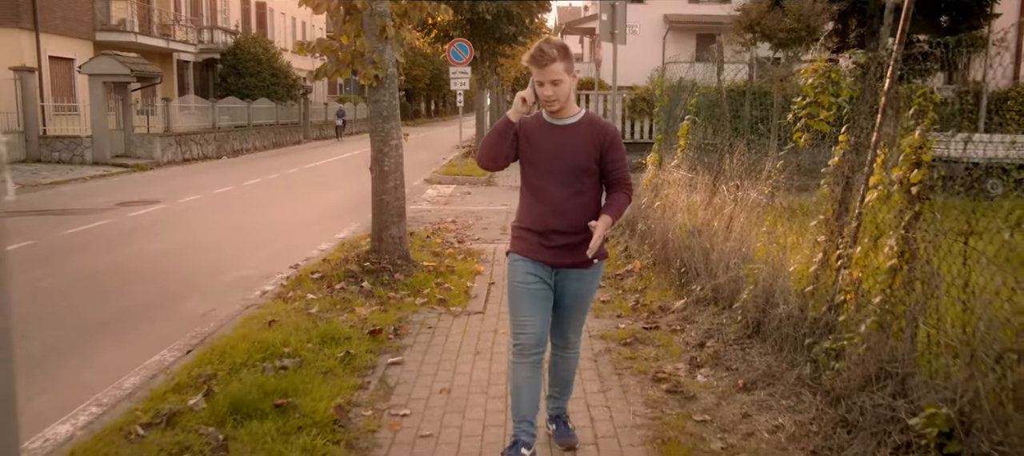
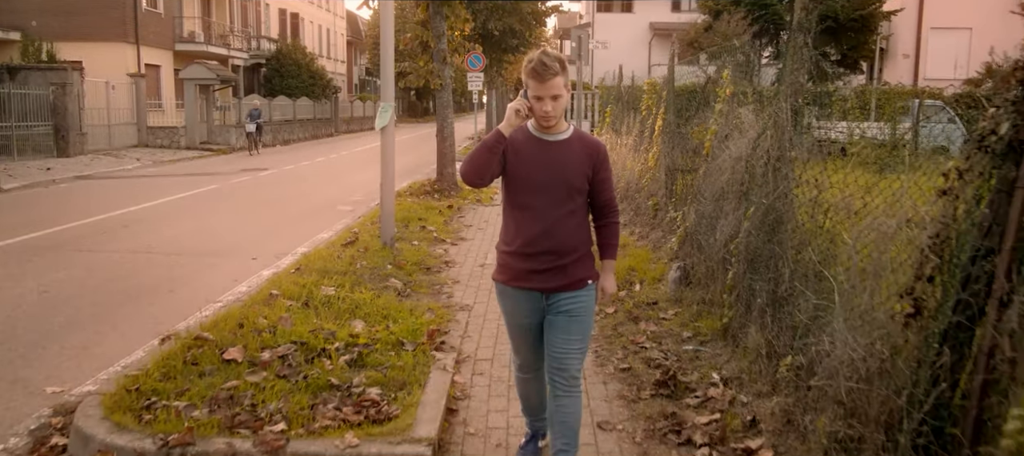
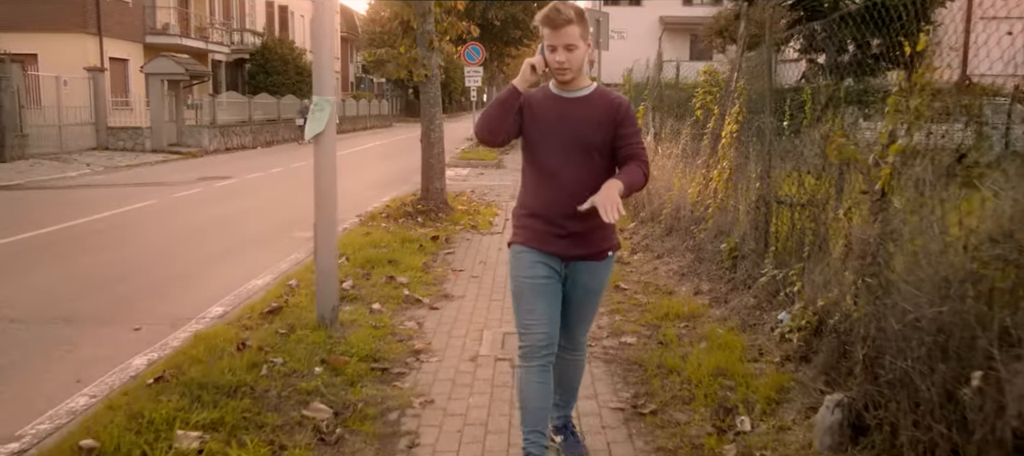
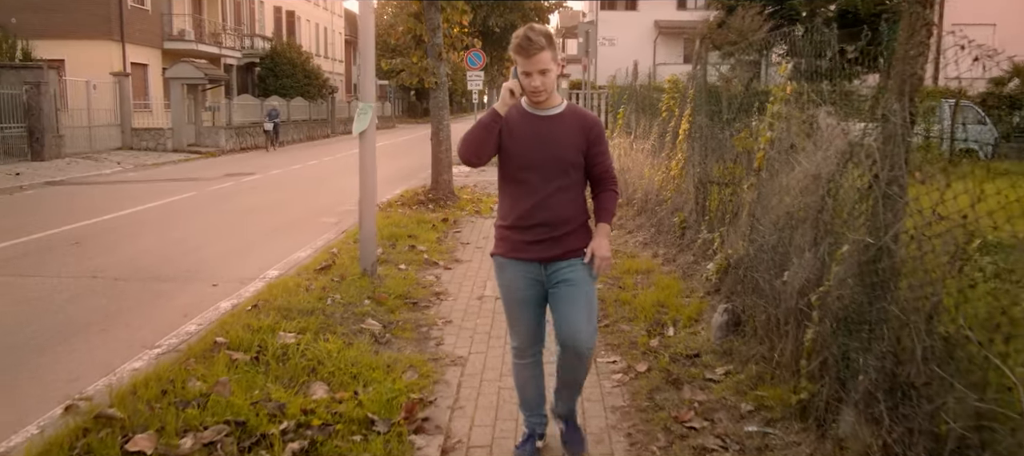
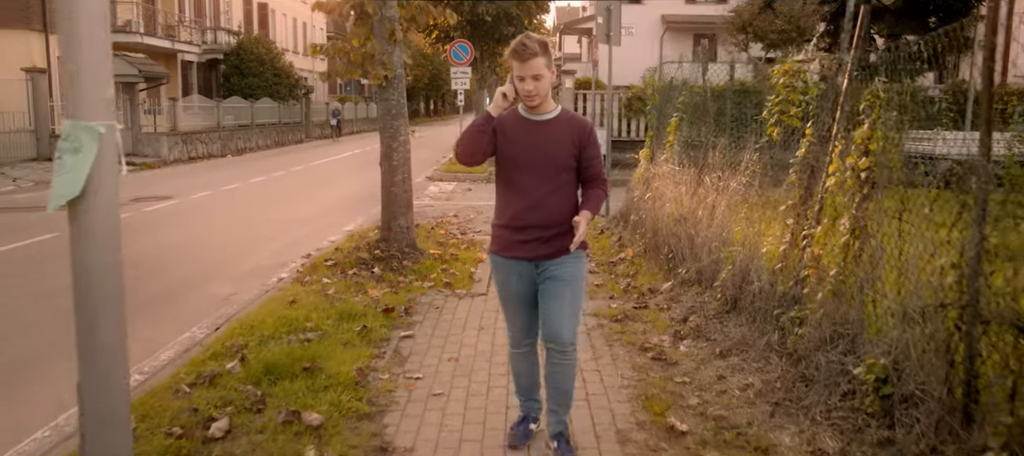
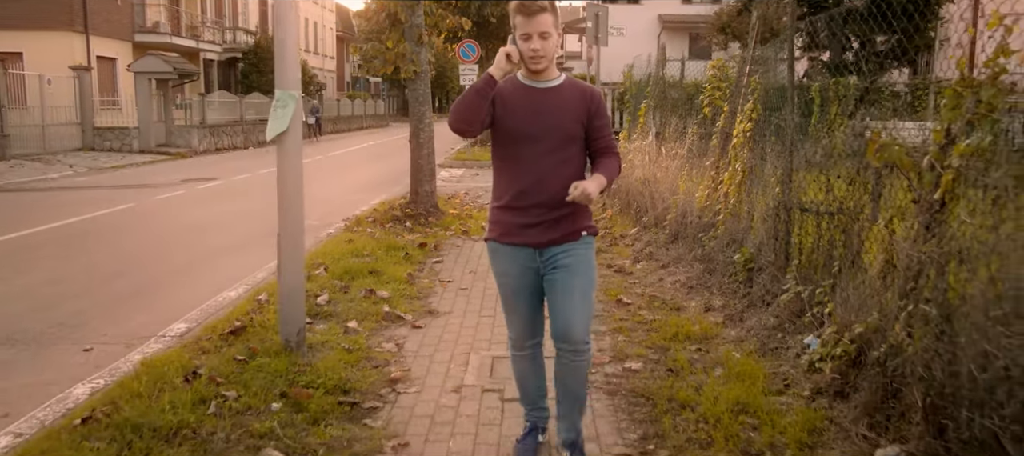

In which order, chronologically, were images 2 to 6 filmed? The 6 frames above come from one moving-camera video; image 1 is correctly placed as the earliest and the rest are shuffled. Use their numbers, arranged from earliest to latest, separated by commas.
5, 6, 3, 4, 2
